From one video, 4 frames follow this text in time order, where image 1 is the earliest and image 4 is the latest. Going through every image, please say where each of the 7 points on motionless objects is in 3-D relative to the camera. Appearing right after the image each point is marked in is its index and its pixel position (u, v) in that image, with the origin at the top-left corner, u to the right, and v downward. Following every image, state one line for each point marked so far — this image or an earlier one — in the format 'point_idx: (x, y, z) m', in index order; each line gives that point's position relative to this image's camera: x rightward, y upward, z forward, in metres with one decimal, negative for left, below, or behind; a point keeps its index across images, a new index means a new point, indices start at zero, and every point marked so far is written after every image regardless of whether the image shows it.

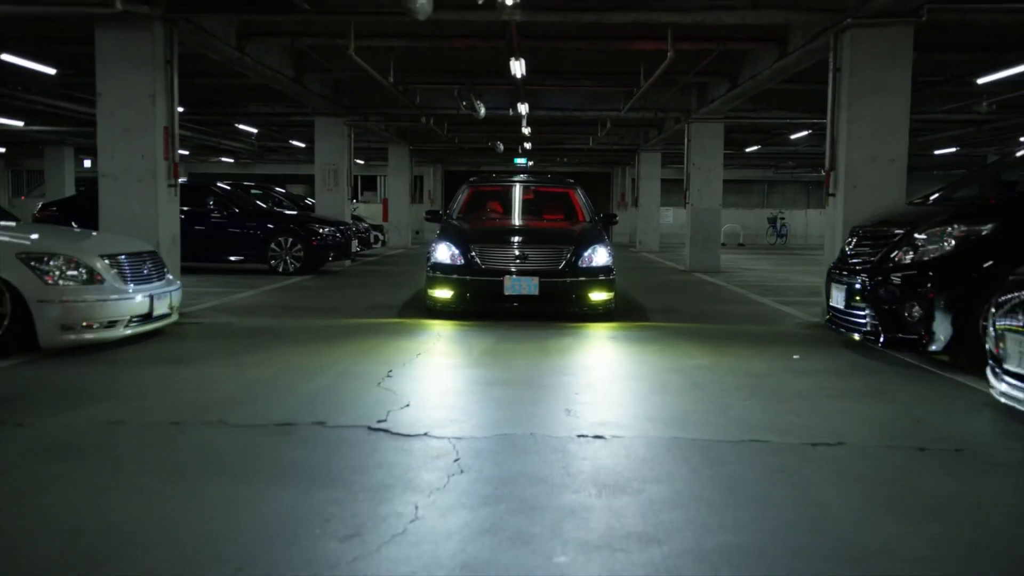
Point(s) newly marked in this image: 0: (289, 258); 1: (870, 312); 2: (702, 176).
0: (-4.0, +0.6, +15.7) m
1: (+3.0, -0.2, +7.4) m
2: (+3.9, +2.4, +18.1) m
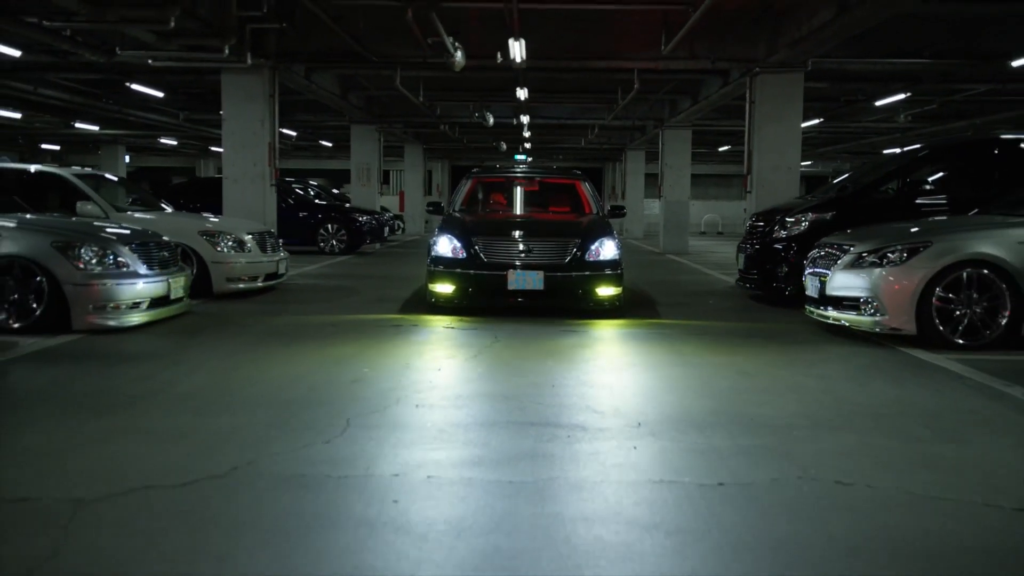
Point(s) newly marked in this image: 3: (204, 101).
0: (-4.0, +1.1, +19.4) m
1: (+3.1, +0.2, +11.1) m
2: (+4.0, +2.9, +21.7) m
3: (-6.6, +4.1, +18.8) m
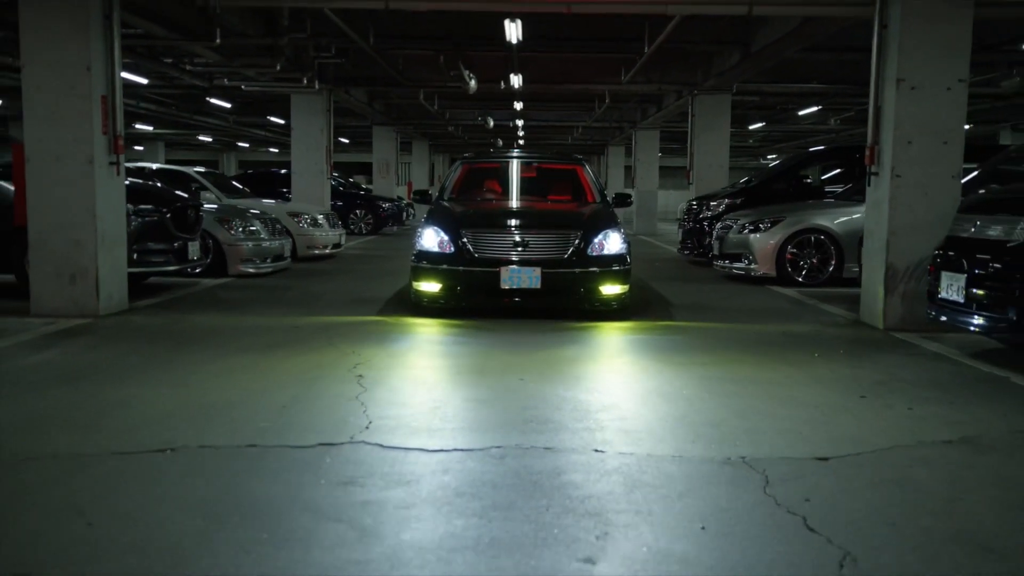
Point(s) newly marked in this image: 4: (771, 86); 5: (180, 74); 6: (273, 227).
0: (-4.0, +1.7, +23.4) m
1: (+3.1, +0.8, +15.2) m
2: (+3.9, +3.6, +25.8) m
3: (-6.7, +4.8, +22.8) m
4: (+5.0, +3.9, +16.8) m
5: (-5.8, +3.7, +15.2) m
6: (-3.5, +0.9, +12.6) m
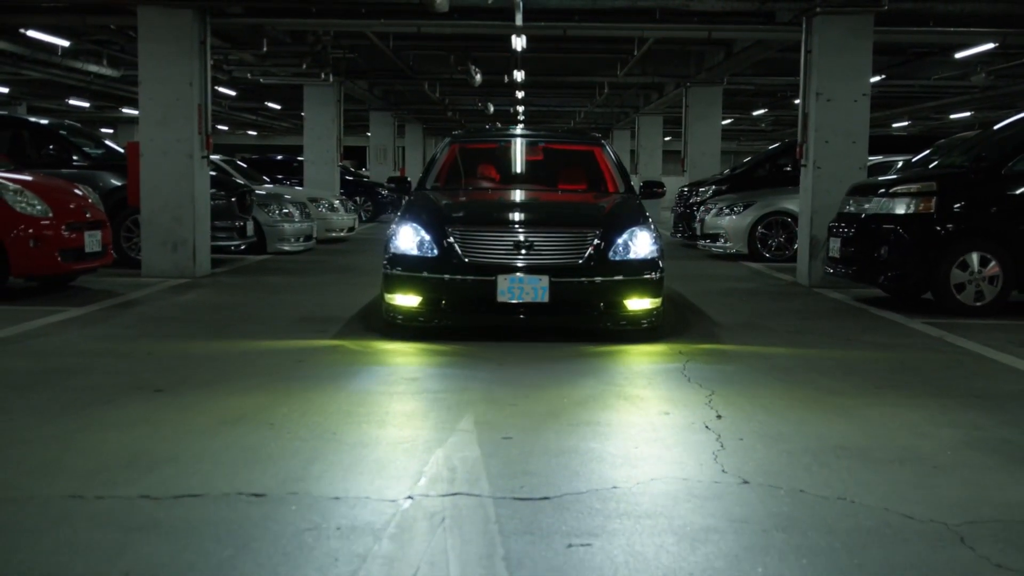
0: (-3.9, +2.3, +25.7) m
1: (+3.2, +1.3, +17.5) m
2: (+4.0, +4.2, +28.0) m
3: (-6.6, +5.4, +25.0) m
4: (+5.1, +4.4, +19.0) m
5: (-5.7, +4.2, +17.4) m
6: (-3.4, +1.3, +14.8) m
